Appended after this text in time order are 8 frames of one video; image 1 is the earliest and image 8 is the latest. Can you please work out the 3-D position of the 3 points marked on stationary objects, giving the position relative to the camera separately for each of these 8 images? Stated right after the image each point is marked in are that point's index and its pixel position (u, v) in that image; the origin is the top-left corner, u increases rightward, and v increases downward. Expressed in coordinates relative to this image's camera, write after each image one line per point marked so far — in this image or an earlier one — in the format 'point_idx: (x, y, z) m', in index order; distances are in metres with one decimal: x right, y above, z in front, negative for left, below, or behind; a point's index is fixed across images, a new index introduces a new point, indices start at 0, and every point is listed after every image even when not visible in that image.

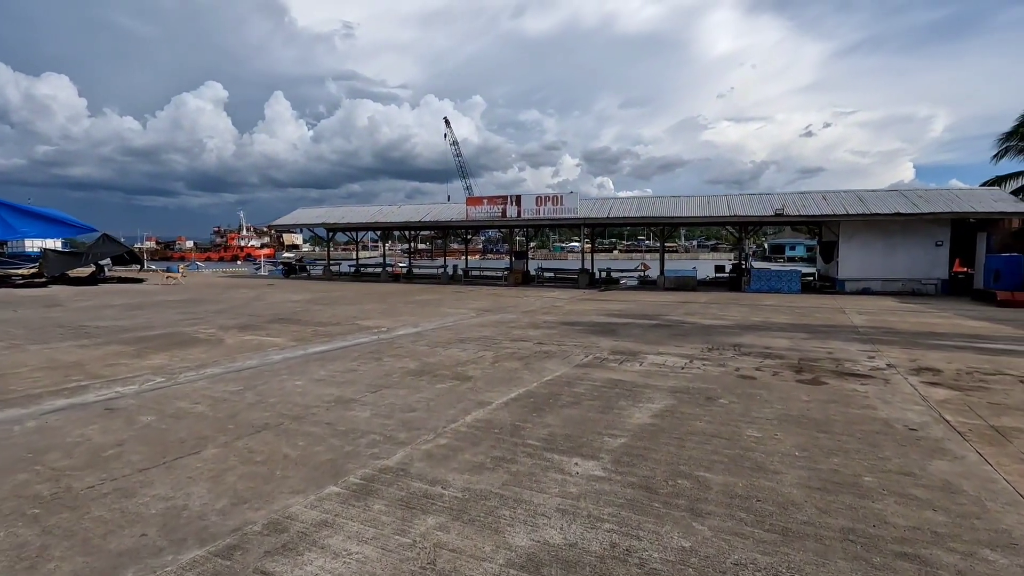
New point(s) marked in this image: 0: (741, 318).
0: (+5.7, -0.8, +13.2) m
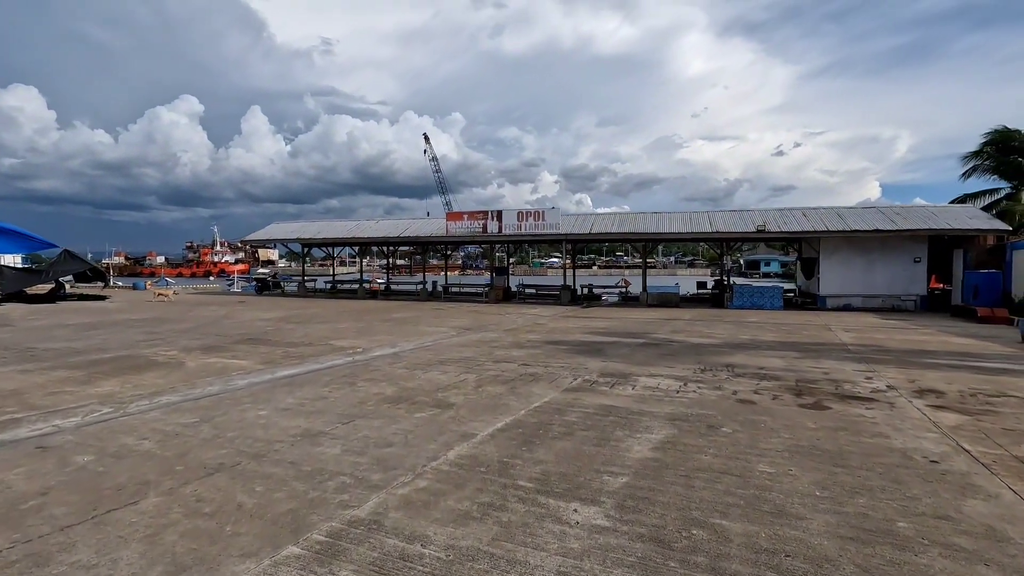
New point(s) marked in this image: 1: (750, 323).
0: (+5.3, -1.2, +12.9) m
1: (+7.1, -1.0, +15.7) m
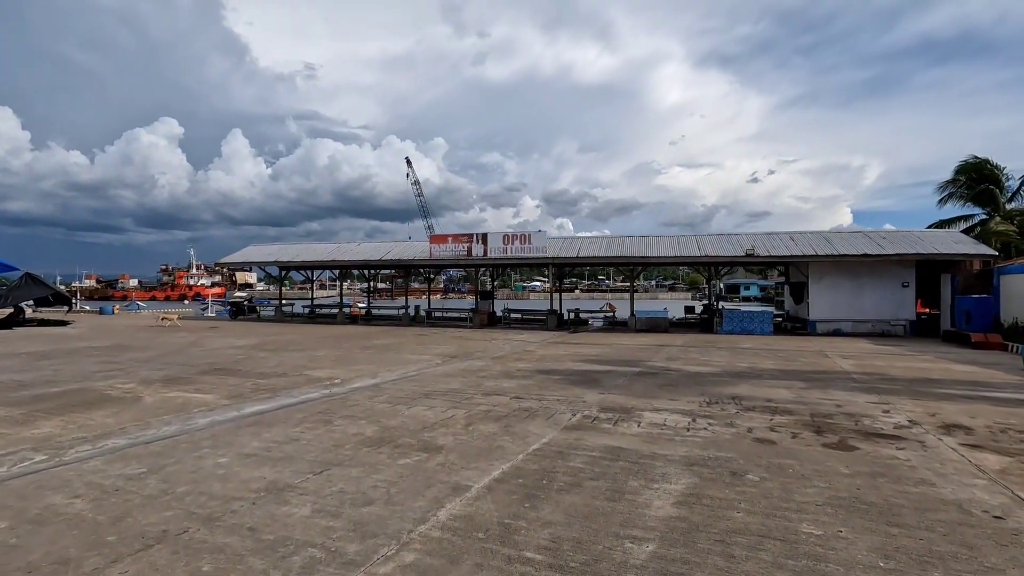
0: (+5.0, -1.8, +12.4) m
1: (+6.7, -1.8, +15.2) m
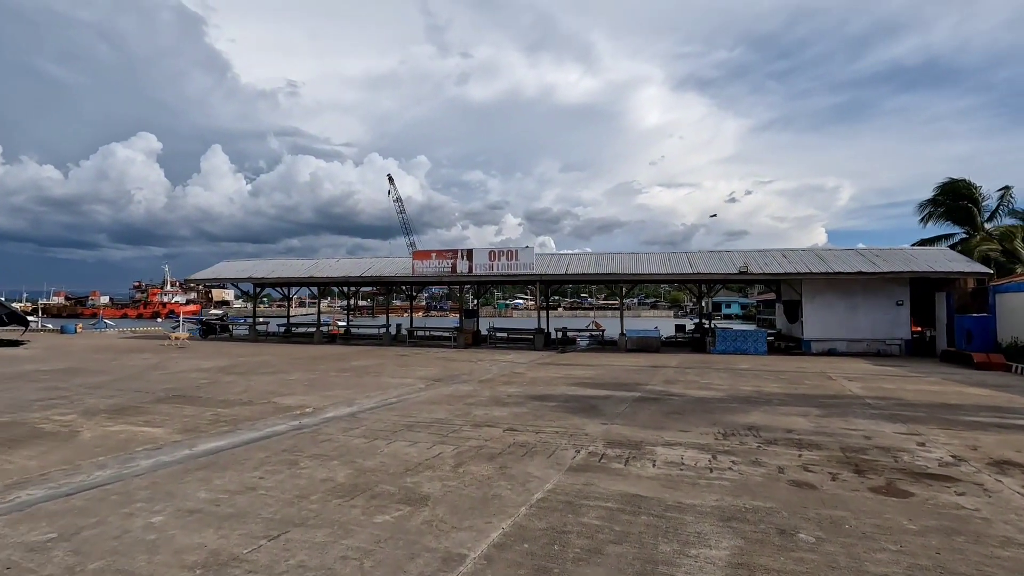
0: (+4.8, -2.2, +11.6) m
1: (+6.4, -2.3, +14.5) m
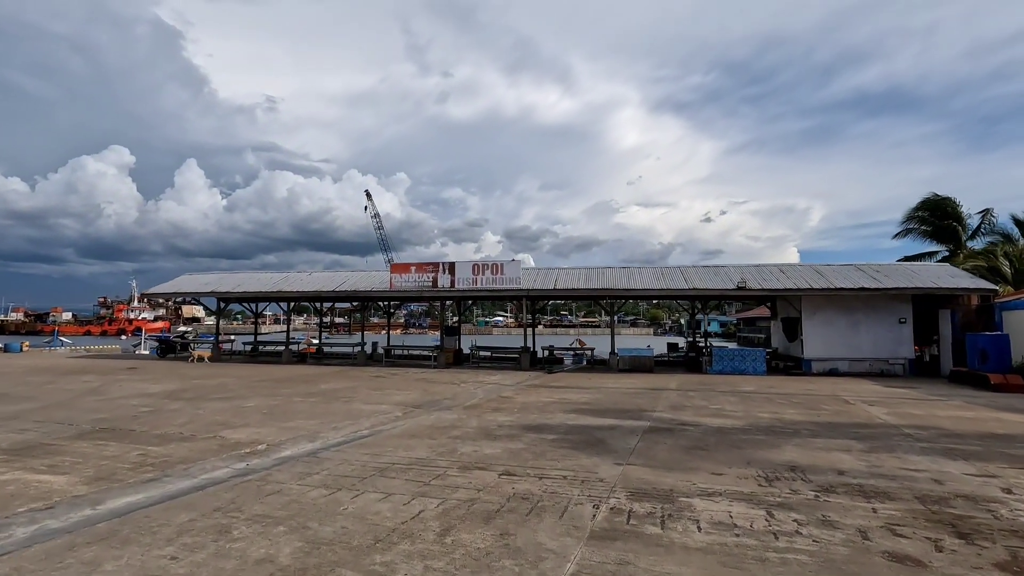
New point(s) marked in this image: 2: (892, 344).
0: (+4.6, -2.5, +10.4) m
1: (+6.1, -2.7, +13.4) m
2: (+13.3, -2.0, +18.5) m
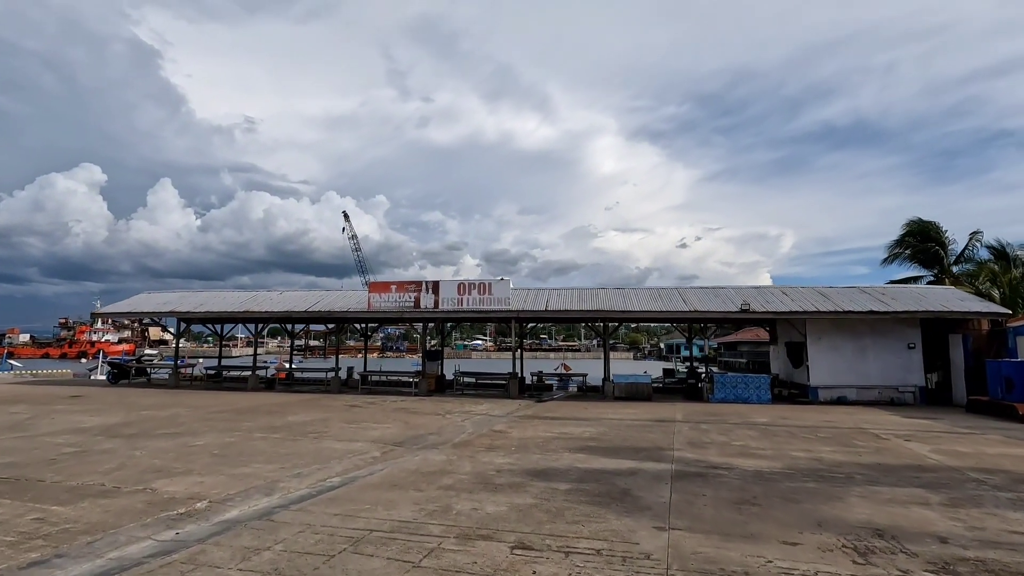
0: (+4.5, -2.8, +9.1) m
1: (+5.9, -3.2, +12.1) m
2: (+12.9, -2.8, +17.6) m
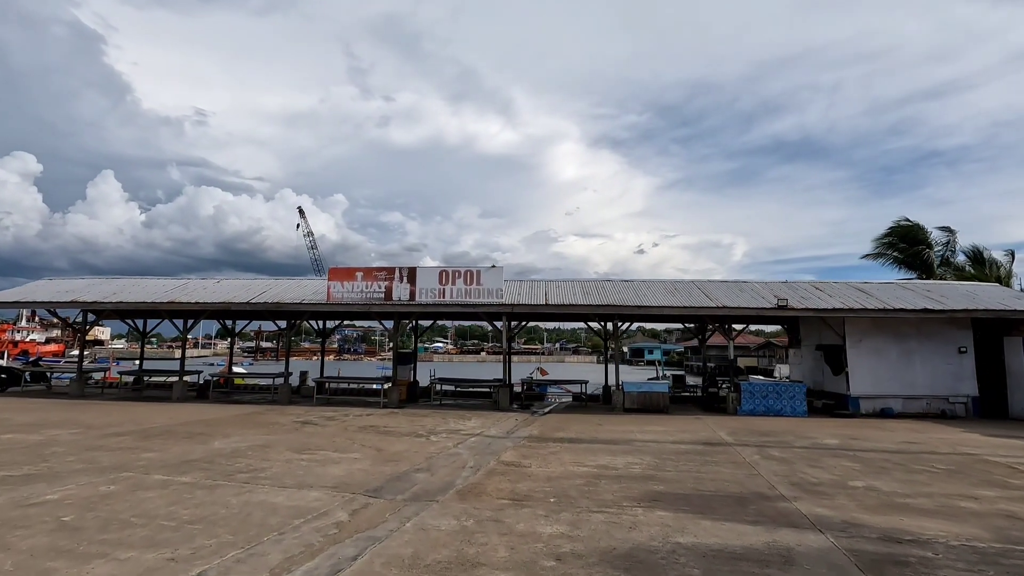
0: (+5.0, -2.5, +6.2) m
1: (+6.1, -2.9, +9.4) m
2: (+12.7, -2.6, +15.3) m
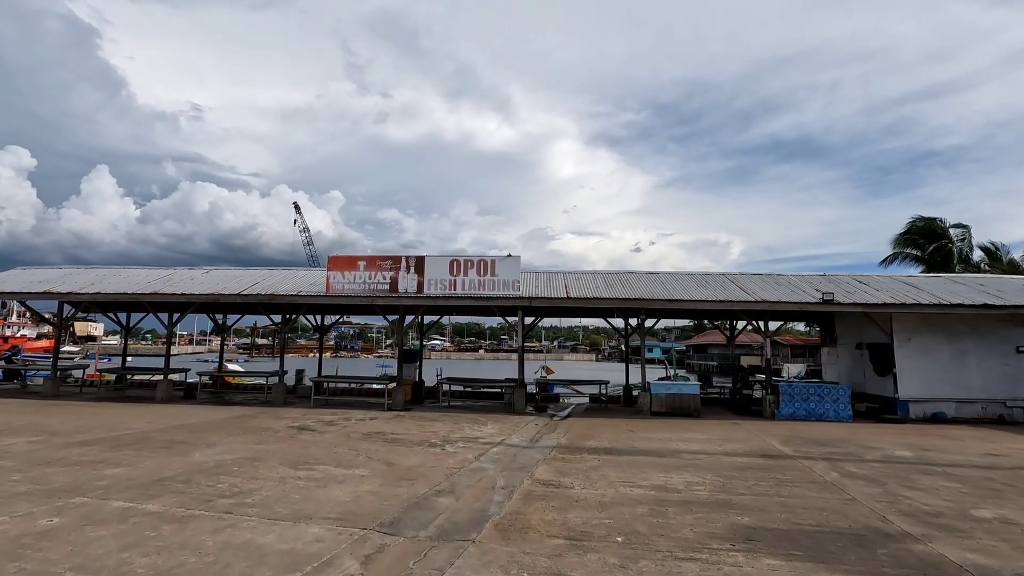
0: (+5.5, -2.4, +4.9) m
1: (+6.6, -2.8, +8.0) m
2: (+13.2, -2.5, +14.0) m
